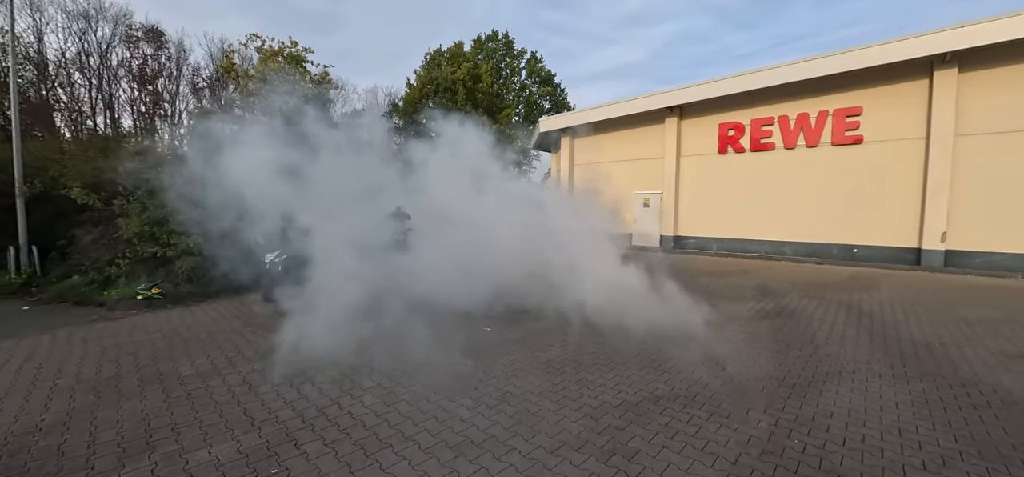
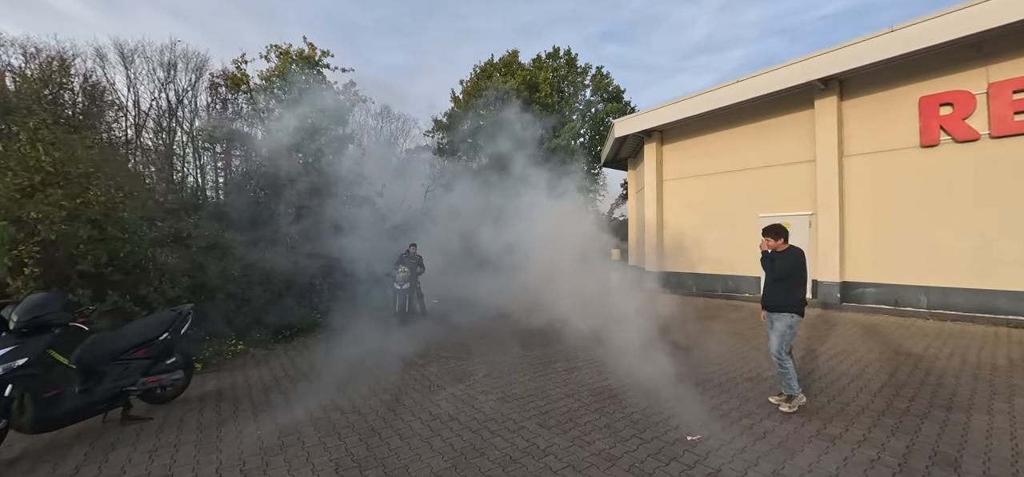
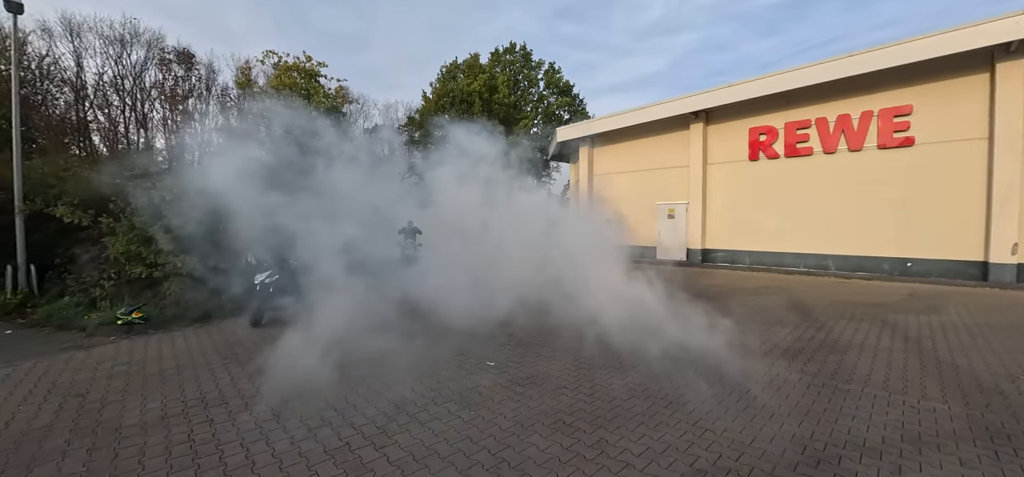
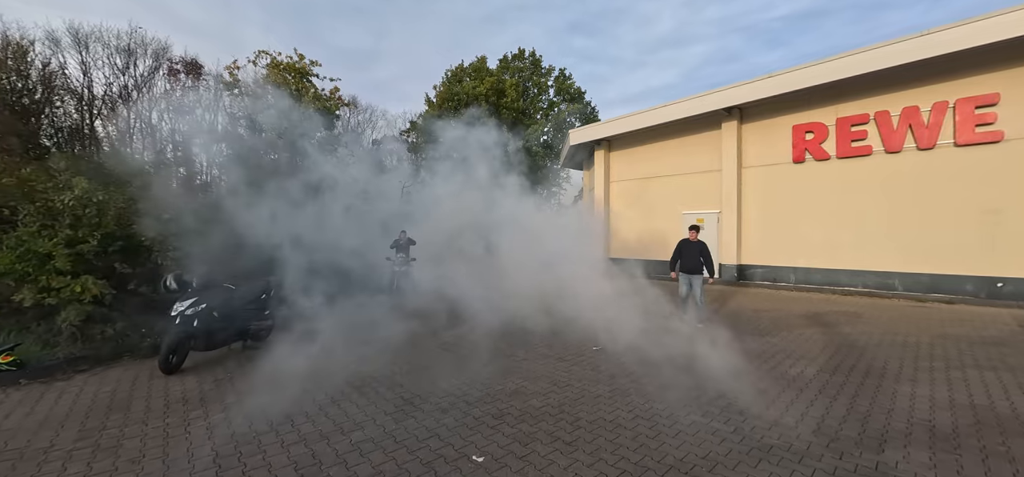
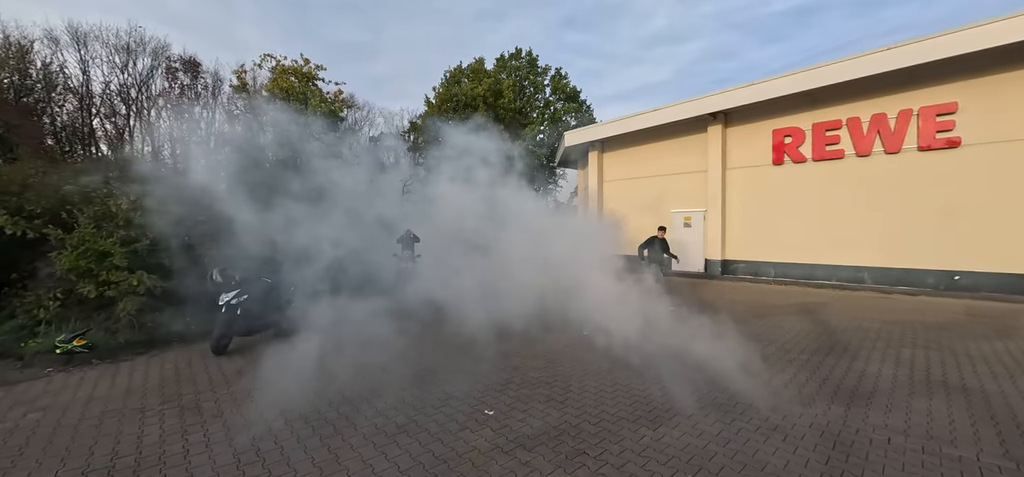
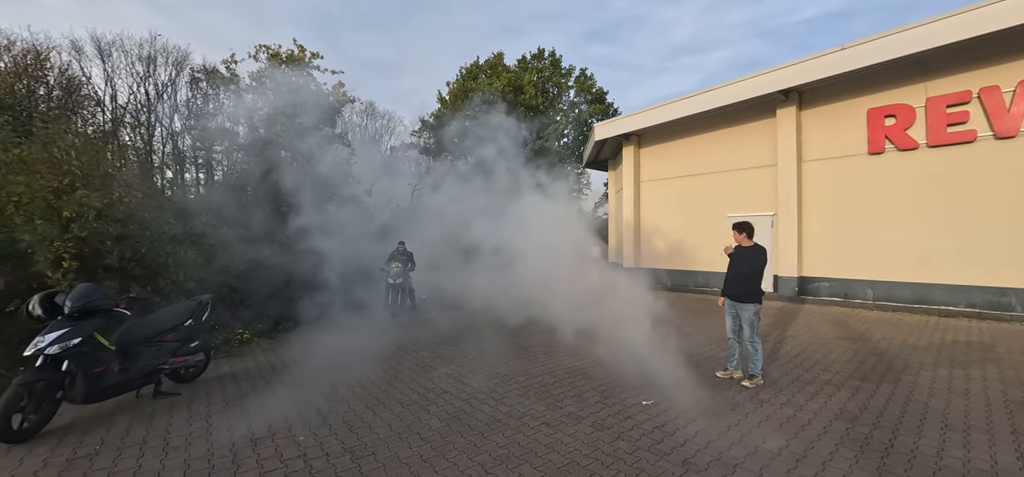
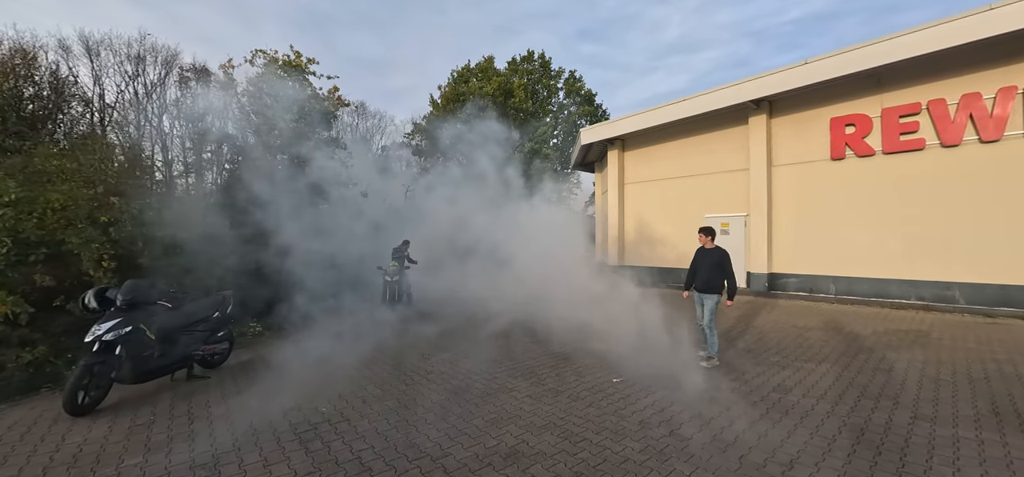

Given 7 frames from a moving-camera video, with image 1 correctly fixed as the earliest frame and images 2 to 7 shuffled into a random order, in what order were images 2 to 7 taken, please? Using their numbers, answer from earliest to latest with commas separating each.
3, 5, 4, 7, 6, 2
